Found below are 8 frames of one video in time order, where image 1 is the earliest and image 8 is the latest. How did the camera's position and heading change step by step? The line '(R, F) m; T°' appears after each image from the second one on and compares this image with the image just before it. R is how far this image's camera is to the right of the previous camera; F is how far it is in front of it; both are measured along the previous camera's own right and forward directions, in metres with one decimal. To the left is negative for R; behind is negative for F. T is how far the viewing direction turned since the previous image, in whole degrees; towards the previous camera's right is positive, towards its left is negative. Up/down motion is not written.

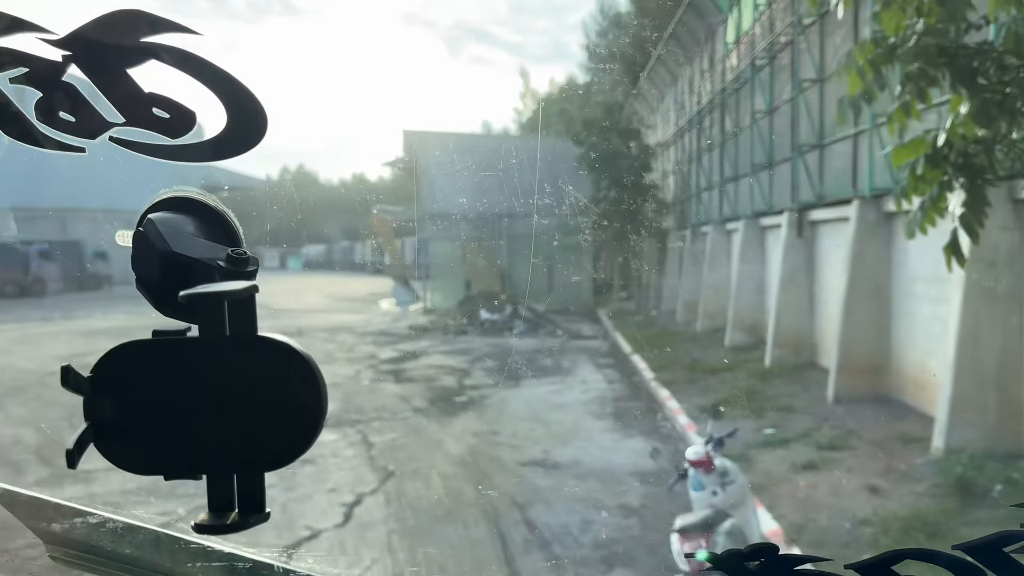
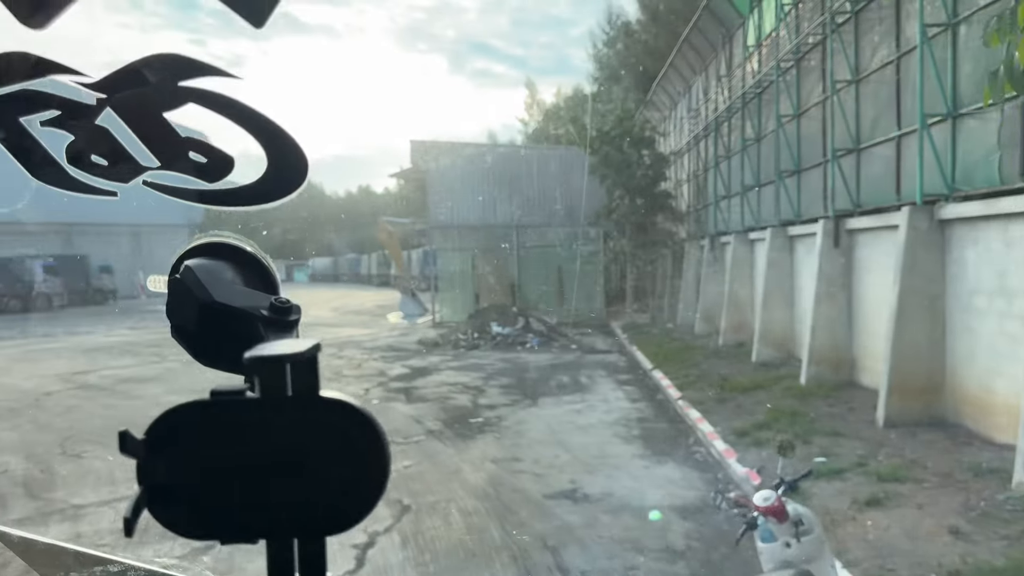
(-0.1, +0.5) m; 0°
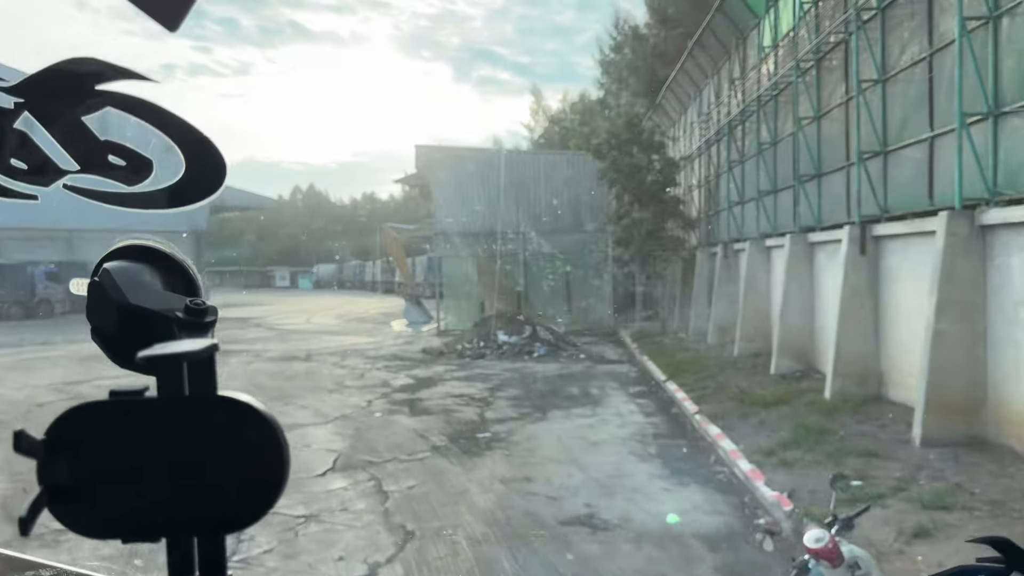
(-0.1, +0.4) m; 0°
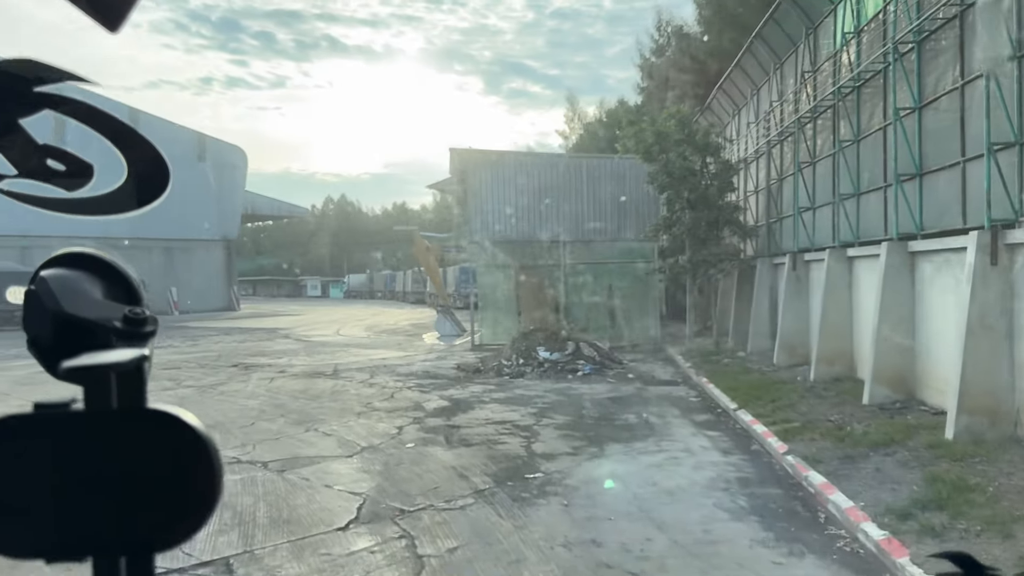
(-0.2, +1.2) m; -2°
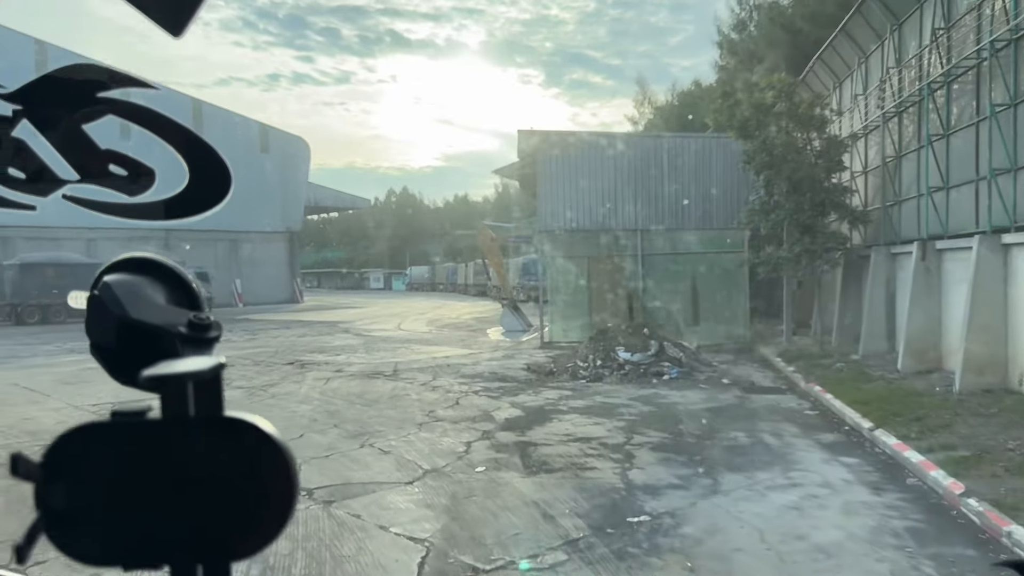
(-0.3, +1.4) m; -4°
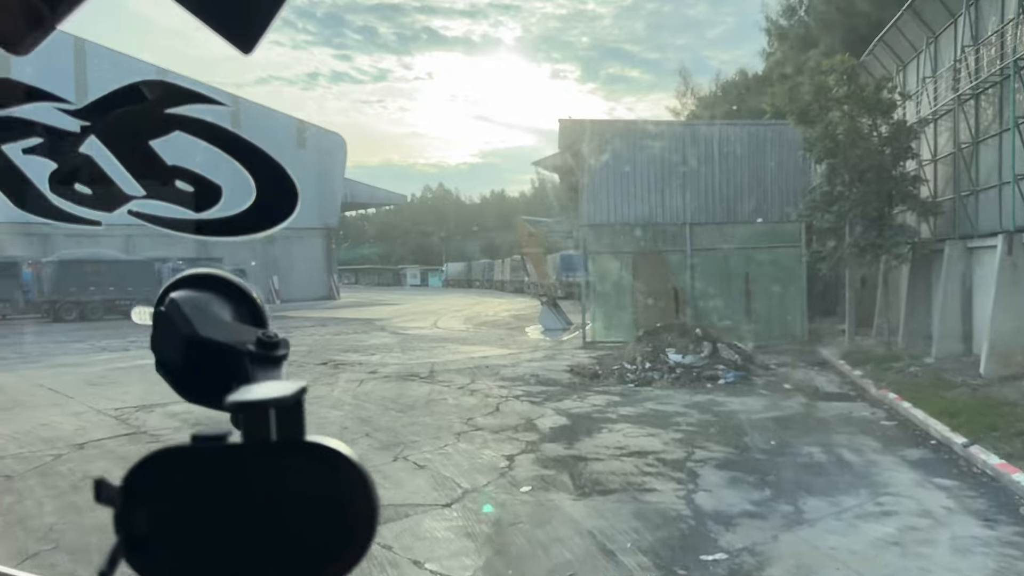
(-0.1, +0.7) m; -3°
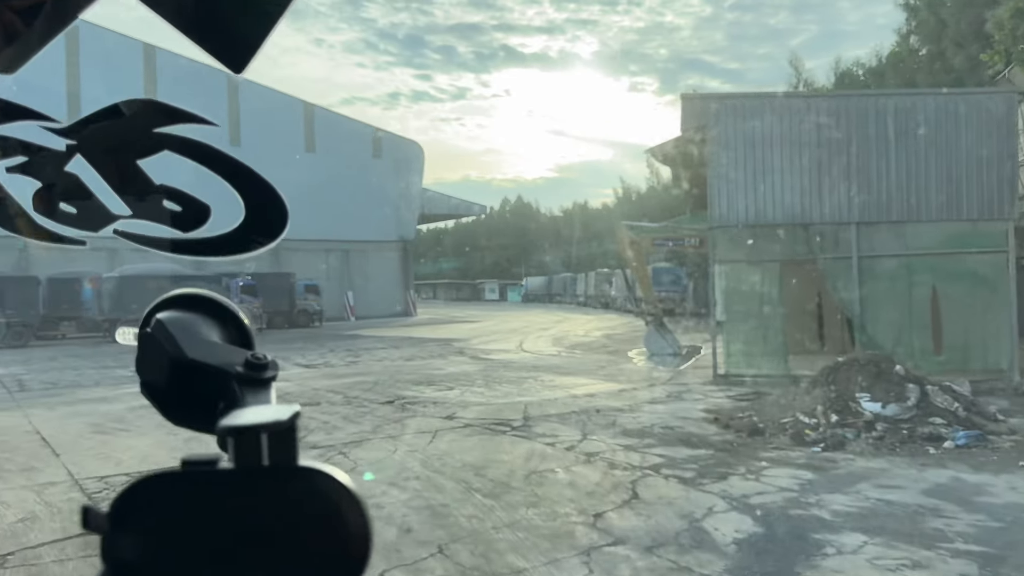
(-0.5, +3.1) m; -5°
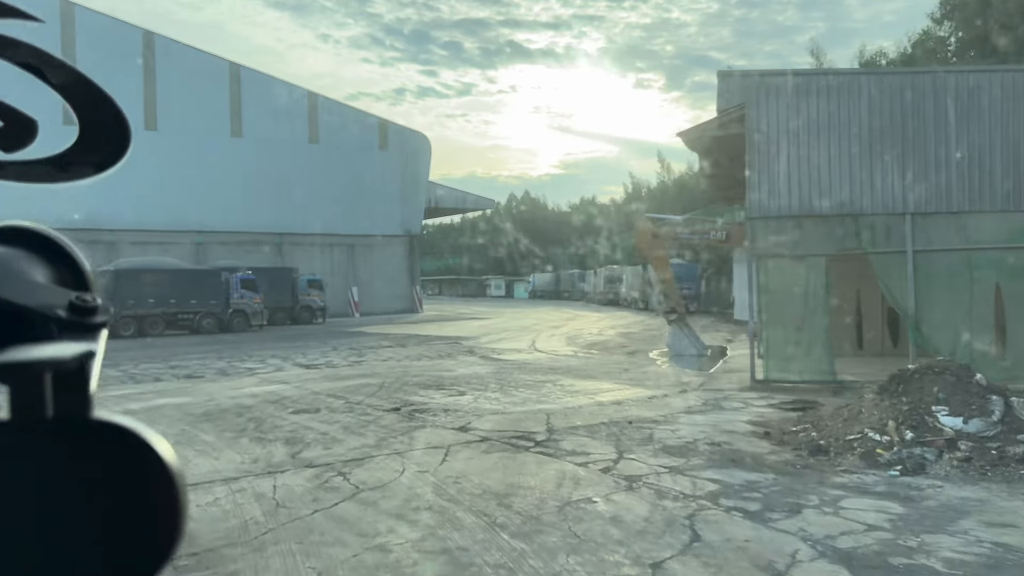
(-0.2, +1.1) m; 0°
